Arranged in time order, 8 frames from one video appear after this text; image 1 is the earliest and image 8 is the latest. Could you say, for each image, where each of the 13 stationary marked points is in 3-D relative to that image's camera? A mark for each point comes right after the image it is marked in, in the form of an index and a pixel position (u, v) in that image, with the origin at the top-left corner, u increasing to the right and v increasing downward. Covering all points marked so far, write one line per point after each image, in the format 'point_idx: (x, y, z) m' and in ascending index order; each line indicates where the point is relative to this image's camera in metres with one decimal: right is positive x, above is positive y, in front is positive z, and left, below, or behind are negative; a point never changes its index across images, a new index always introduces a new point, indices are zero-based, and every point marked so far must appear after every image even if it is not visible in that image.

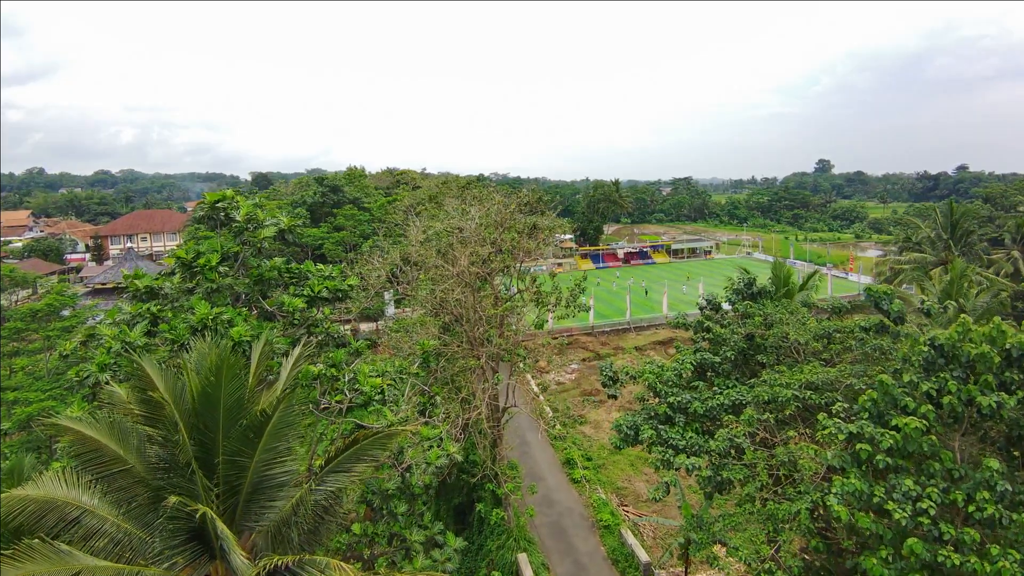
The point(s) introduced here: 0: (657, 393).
0: (+2.6, -1.9, +9.2) m
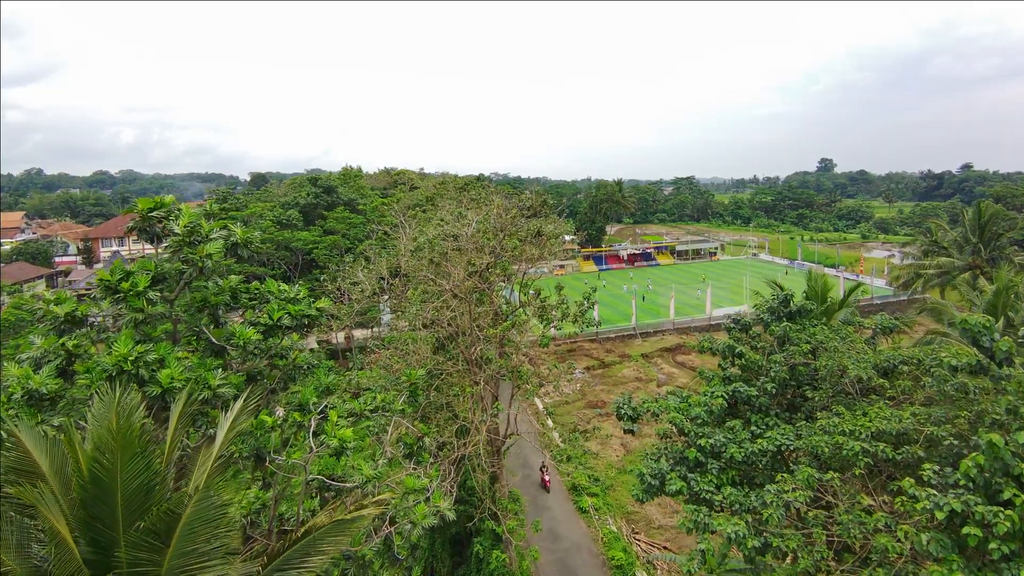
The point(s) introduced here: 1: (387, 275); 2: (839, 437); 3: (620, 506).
0: (+2.6, -2.2, +7.9) m
1: (-3.3, +0.4, +13.0) m
2: (+3.9, -1.8, +6.1) m
3: (+2.9, -6.1, +14.3) m
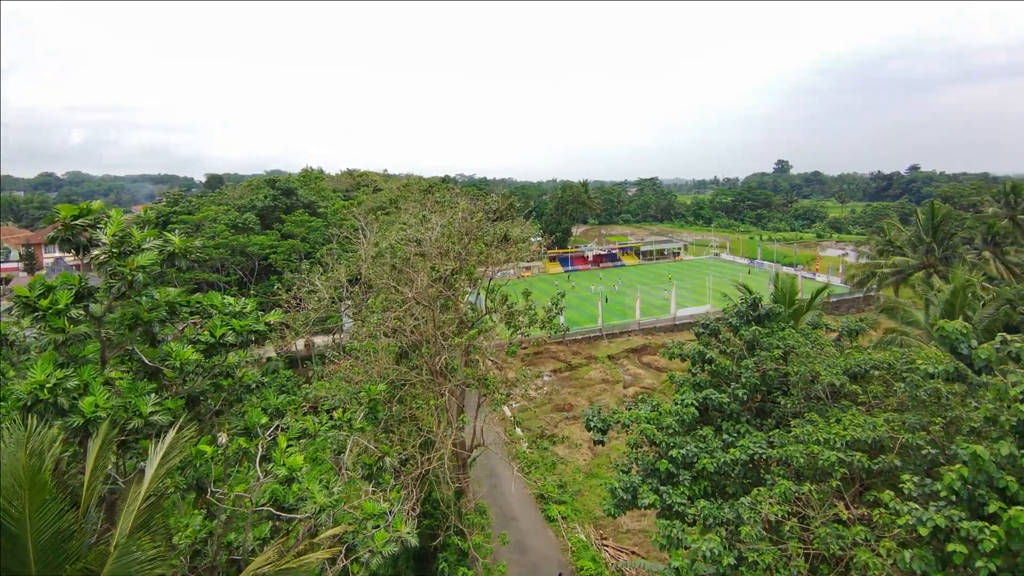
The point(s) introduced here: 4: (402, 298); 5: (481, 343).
0: (+2.1, -2.3, +7.6) m
1: (-4.2, +0.2, +12.4) m
2: (+3.5, -1.9, +5.9) m
3: (+2.0, -6.2, +14.0) m
4: (-2.5, -0.2, +11.1) m
5: (-0.7, -1.2, +11.2) m
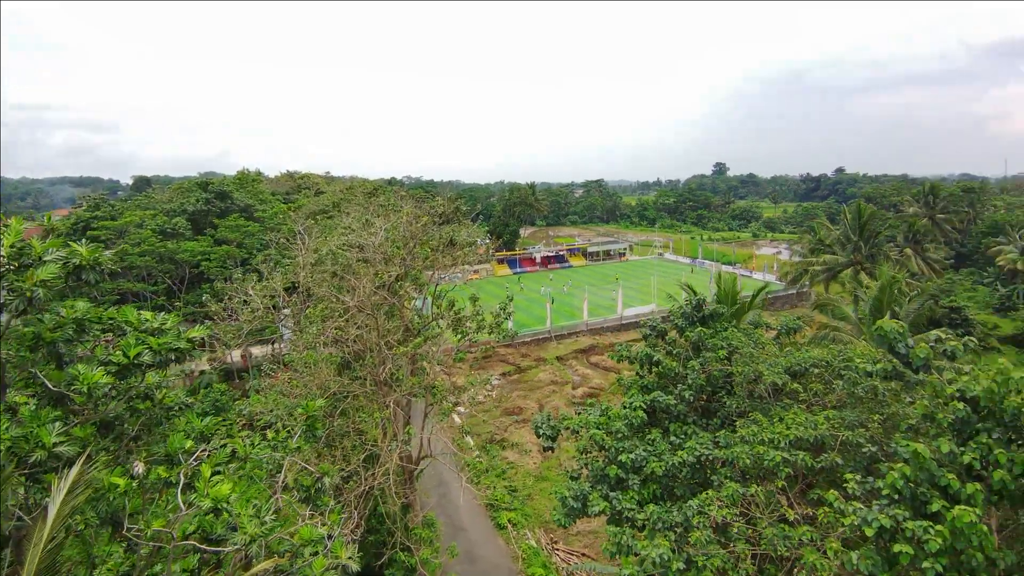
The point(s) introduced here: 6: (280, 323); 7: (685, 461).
0: (+1.4, -2.4, +7.5) m
1: (-5.4, 0.0, +11.6) m
2: (+2.9, -1.9, +6.0) m
3: (+0.7, -6.3, +13.8) m
4: (-3.6, -0.4, +10.5) m
5: (-1.8, -1.3, +10.8) m
6: (-5.6, -0.8, +12.1) m
7: (+2.3, -2.3, +6.8) m
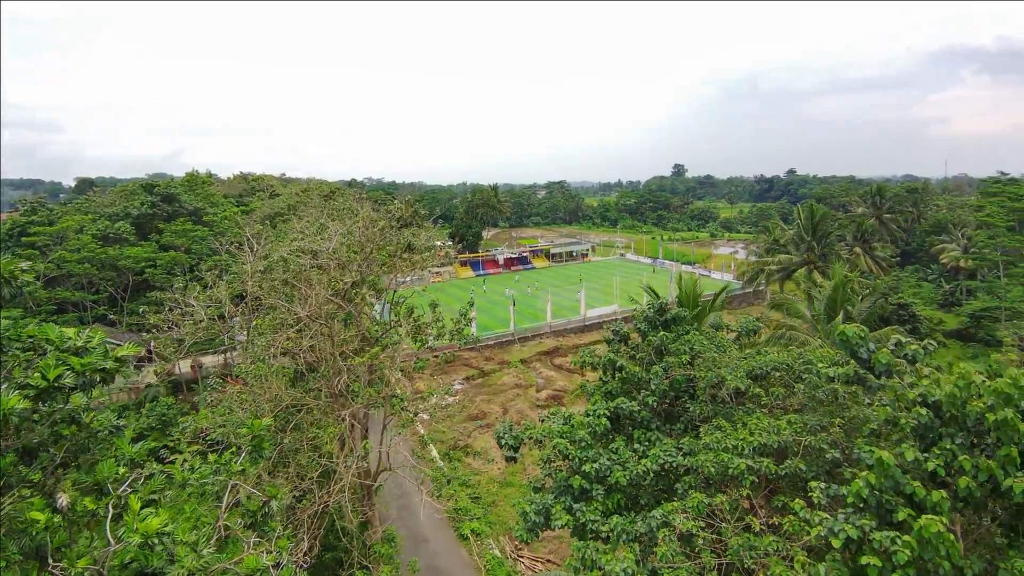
0: (+0.8, -2.5, +7.3) m
1: (-6.3, -0.2, +10.9) m
2: (+2.5, -1.9, +5.8) m
3: (-0.2, -6.4, +13.6) m
4: (-4.4, -0.5, +10.0) m
5: (-2.6, -1.5, +10.4) m
6: (-6.5, -1.1, +11.4) m
7: (+1.8, -2.4, +6.6) m
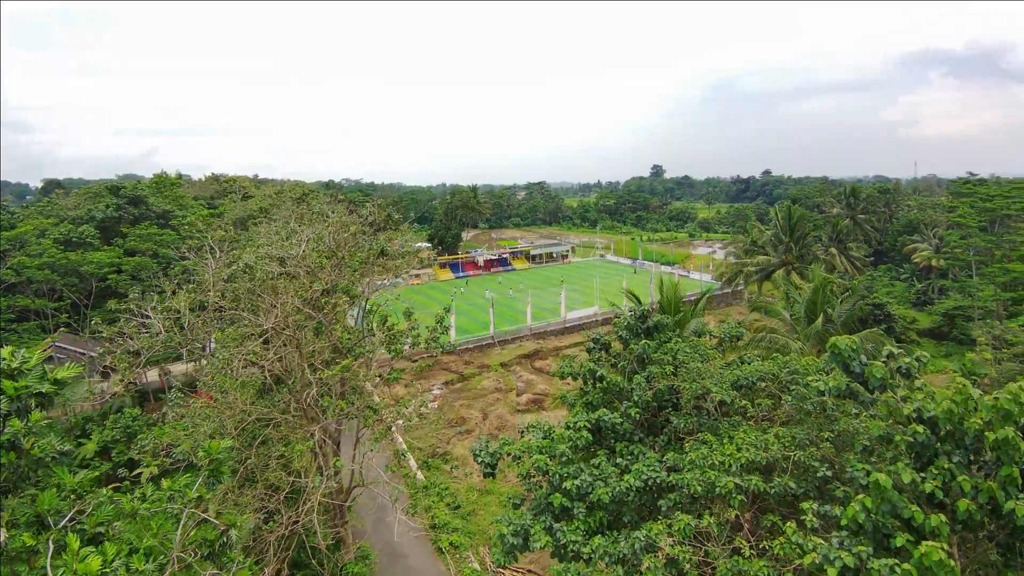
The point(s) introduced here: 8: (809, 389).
0: (+0.5, -2.6, +7.0) m
1: (-6.7, -0.4, +10.3) m
2: (+2.2, -2.0, +5.6) m
3: (-0.7, -6.5, +13.2) m
4: (-4.8, -0.7, +9.4) m
5: (-3.1, -1.7, +9.9) m
6: (-7.0, -1.3, +10.8) m
7: (+1.5, -2.5, +6.3) m
8: (+3.4, -1.1, +5.8) m
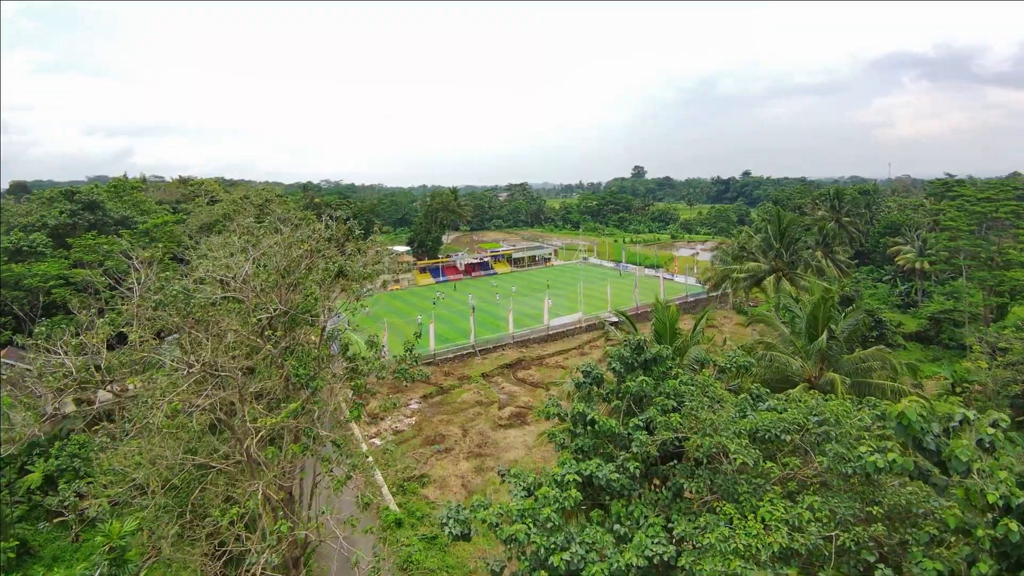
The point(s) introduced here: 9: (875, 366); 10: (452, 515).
0: (+0.2, -3.0, +5.8) m
1: (-7.1, -0.9, +8.9) m
2: (+2.0, -2.4, +4.5) m
3: (-1.2, -6.9, +12.0) m
4: (-5.2, -1.2, +8.1) m
5: (-3.4, -2.1, +8.6) m
6: (-7.4, -1.7, +9.4) m
7: (+1.3, -2.9, +5.2) m
8: (+3.1, -1.5, +4.7) m
9: (+8.7, -1.9, +12.0) m
10: (-0.7, -2.8, +6.3) m
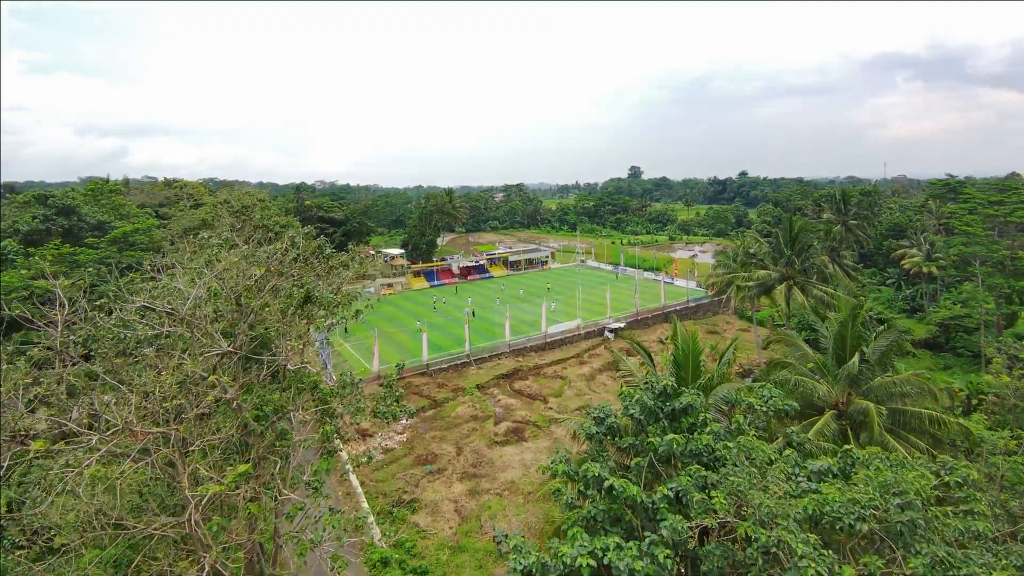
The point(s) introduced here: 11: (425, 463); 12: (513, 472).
0: (+0.2, -3.4, +4.6) m
1: (-7.2, -1.3, +7.6) m
2: (+2.0, -2.8, +3.3) m
3: (-1.2, -7.3, +10.7) m
4: (-5.2, -1.6, +6.8) m
5: (-3.5, -2.5, +7.4) m
6: (-7.4, -2.2, +8.1) m
7: (+1.3, -3.3, +4.0) m
8: (+3.1, -1.9, +3.5) m
9: (+8.6, -2.2, +10.8) m
10: (-0.7, -3.2, +5.1) m
11: (-3.3, -6.8, +19.5) m
12: (0.0, -7.1, +19.2) m
